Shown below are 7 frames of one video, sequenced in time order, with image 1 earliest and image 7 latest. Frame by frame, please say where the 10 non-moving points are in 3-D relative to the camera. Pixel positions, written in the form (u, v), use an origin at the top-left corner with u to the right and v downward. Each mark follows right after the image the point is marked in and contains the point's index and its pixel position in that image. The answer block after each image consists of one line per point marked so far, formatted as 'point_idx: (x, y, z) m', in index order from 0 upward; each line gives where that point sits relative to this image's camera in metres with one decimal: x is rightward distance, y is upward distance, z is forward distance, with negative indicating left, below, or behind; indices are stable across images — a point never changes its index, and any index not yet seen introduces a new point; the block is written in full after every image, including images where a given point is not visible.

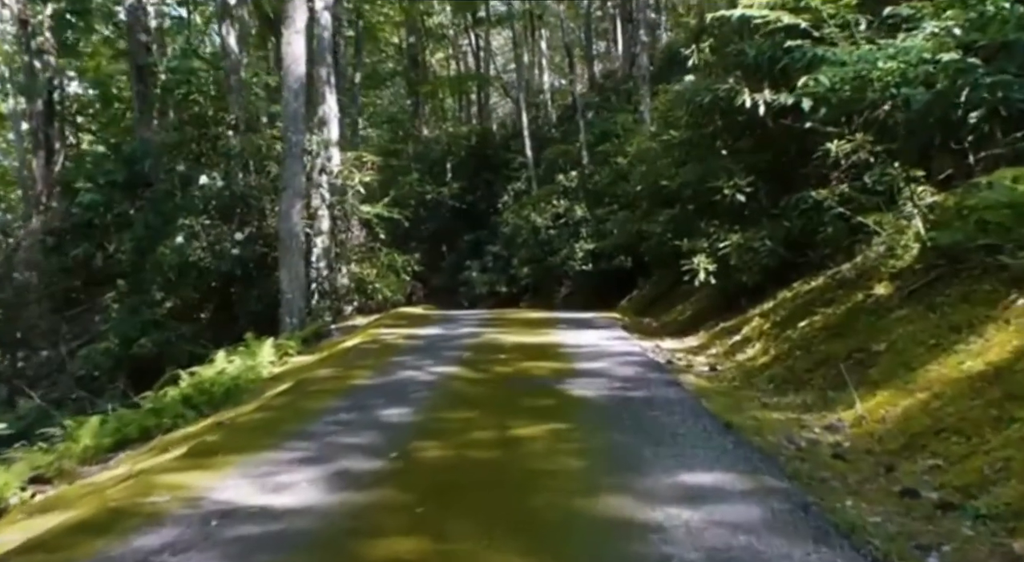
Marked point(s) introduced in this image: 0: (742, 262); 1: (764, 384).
0: (+2.7, +0.2, +11.5) m
1: (+2.1, -0.8, +8.0) m
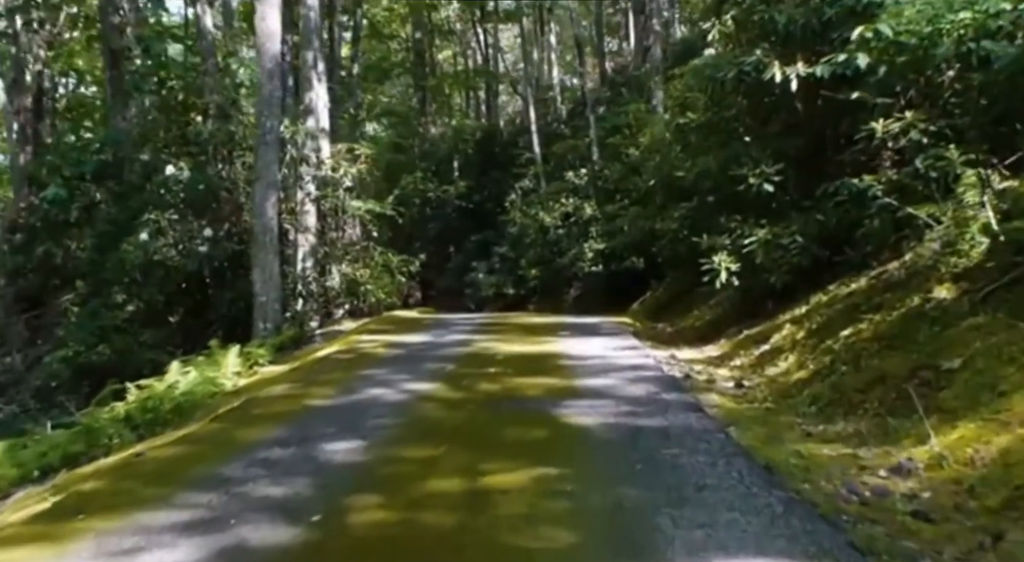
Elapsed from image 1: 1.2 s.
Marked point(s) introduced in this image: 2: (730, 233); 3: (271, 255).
0: (+2.7, +0.2, +10.1) m
1: (+2.0, -0.9, +6.6) m
2: (+2.4, +0.5, +10.9) m
3: (-3.0, +0.3, +12.1) m
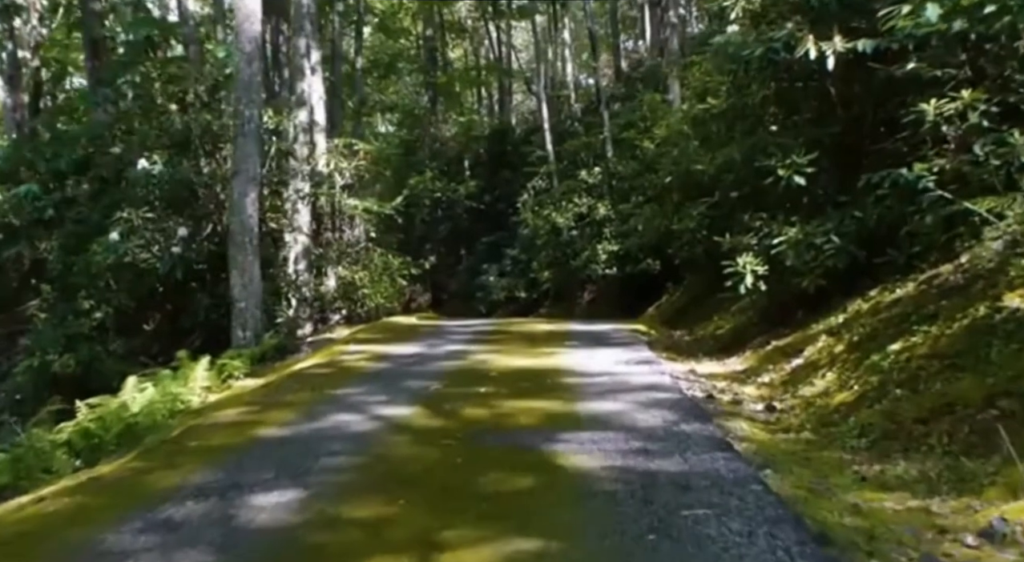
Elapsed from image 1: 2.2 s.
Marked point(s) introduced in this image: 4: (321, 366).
0: (+2.7, +0.2, +9.0) m
1: (+1.9, -0.9, +5.4) m
2: (+2.5, +0.5, +9.8) m
3: (-3.0, +0.3, +11.0) m
4: (-1.8, -0.8, +9.0) m
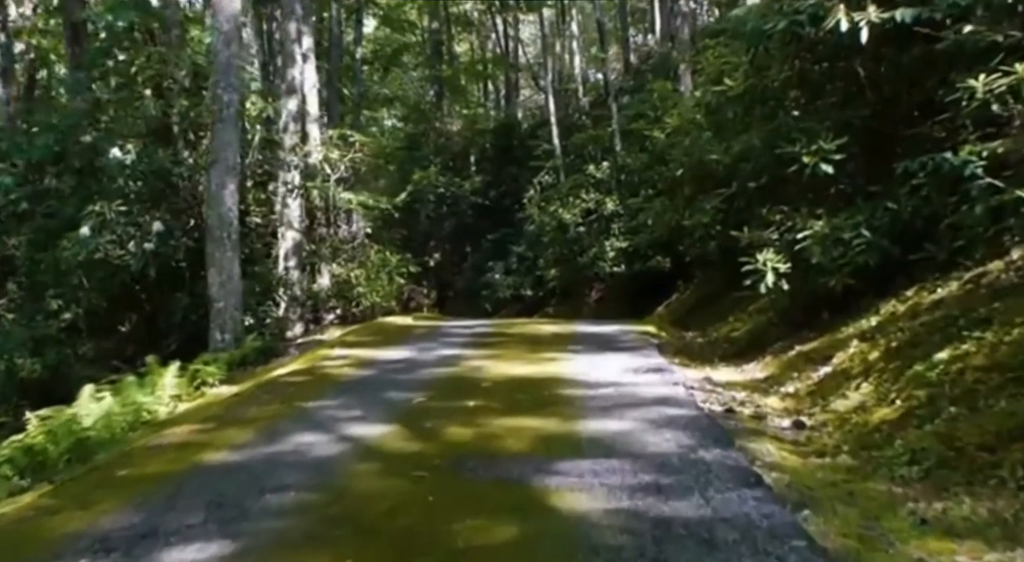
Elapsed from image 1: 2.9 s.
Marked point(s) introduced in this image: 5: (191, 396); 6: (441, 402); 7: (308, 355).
0: (+2.6, +0.2, +8.1) m
1: (+1.8, -0.9, +4.6) m
2: (+2.4, +0.5, +9.0) m
3: (-3.0, +0.3, +10.2) m
4: (-1.8, -0.8, +8.2) m
5: (-2.9, -1.0, +8.8) m
6: (-0.5, -0.8, +6.2) m
7: (-2.0, -0.7, +9.6) m
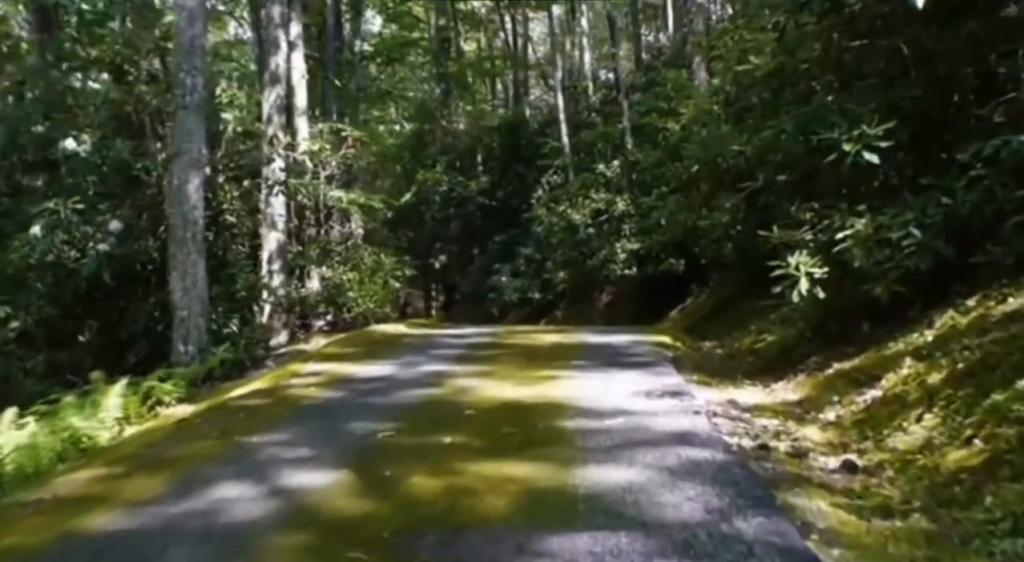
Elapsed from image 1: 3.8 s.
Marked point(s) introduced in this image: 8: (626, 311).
0: (+2.6, +0.1, +7.0) m
1: (+1.8, -0.9, +3.5) m
2: (+2.4, +0.4, +7.8) m
3: (-3.0, +0.2, +9.2) m
4: (-1.8, -0.8, +7.1) m
5: (-2.9, -1.1, +7.7) m
6: (-0.5, -0.8, +5.1) m
7: (-2.0, -0.8, +8.5) m
8: (+2.2, -0.6, +18.9) m
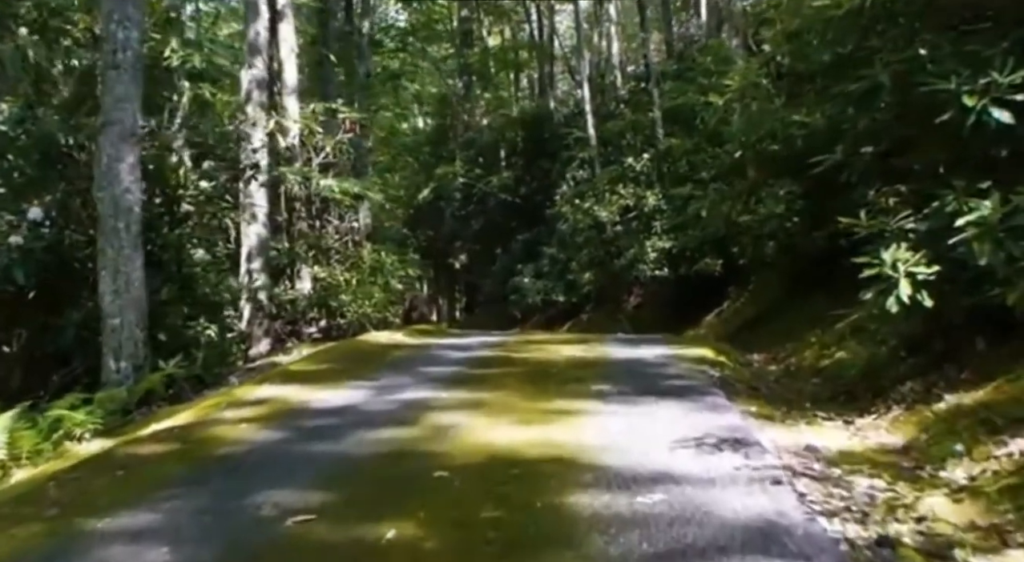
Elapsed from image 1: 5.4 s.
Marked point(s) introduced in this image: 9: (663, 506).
0: (+2.6, +0.1, +5.1) m
1: (+1.6, -0.9, +1.6) m
2: (+2.4, +0.4, +6.0) m
3: (-2.9, +0.2, +7.4) m
4: (-1.8, -0.8, +5.3) m
5: (-2.9, -1.1, +6.0) m
6: (-0.6, -0.8, +3.3) m
7: (-2.0, -0.8, +6.8) m
8: (+2.5, -0.6, +17.0) m
9: (+0.5, -0.8, +3.4) m
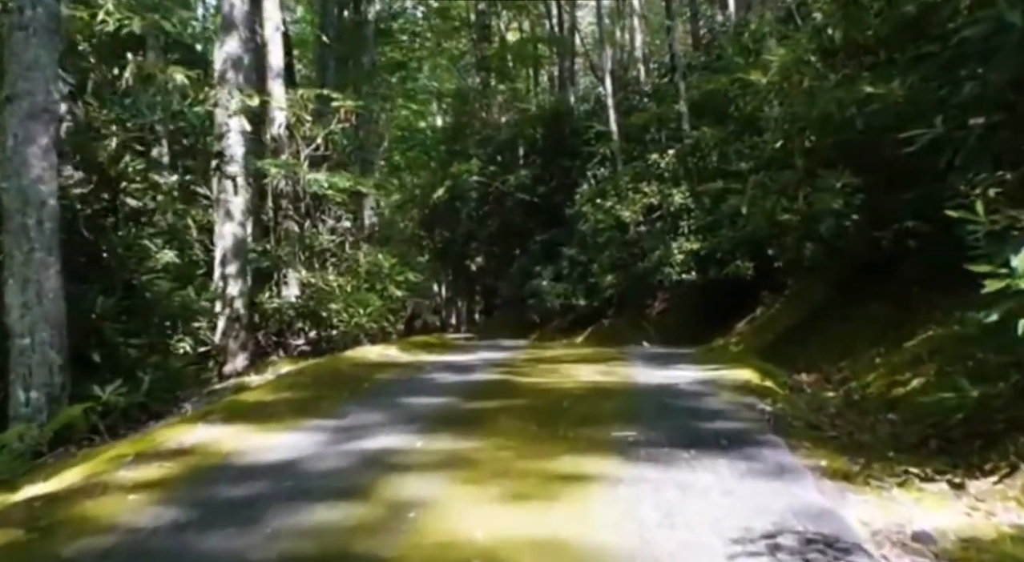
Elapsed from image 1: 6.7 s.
0: (+2.5, 0.0, +3.6) m
1: (+1.5, -1.0, +0.1) m
2: (+2.4, +0.4, +4.4) m
3: (-2.9, +0.2, +6.0) m
4: (-1.9, -0.9, +3.9) m
5: (-2.9, -1.1, +4.6) m
6: (-0.7, -0.9, +1.8) m
7: (-2.0, -0.9, +5.4) m
8: (+2.8, -0.7, +15.5) m
9: (+0.4, -0.8, +2.0) m
